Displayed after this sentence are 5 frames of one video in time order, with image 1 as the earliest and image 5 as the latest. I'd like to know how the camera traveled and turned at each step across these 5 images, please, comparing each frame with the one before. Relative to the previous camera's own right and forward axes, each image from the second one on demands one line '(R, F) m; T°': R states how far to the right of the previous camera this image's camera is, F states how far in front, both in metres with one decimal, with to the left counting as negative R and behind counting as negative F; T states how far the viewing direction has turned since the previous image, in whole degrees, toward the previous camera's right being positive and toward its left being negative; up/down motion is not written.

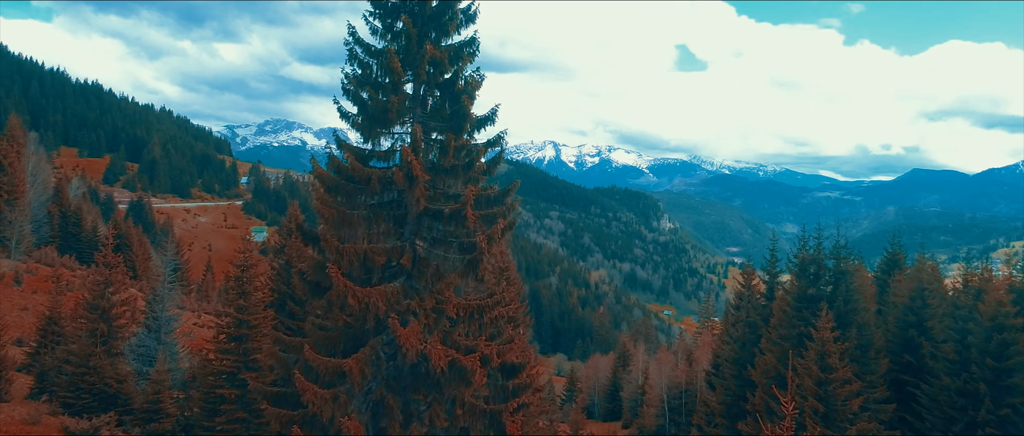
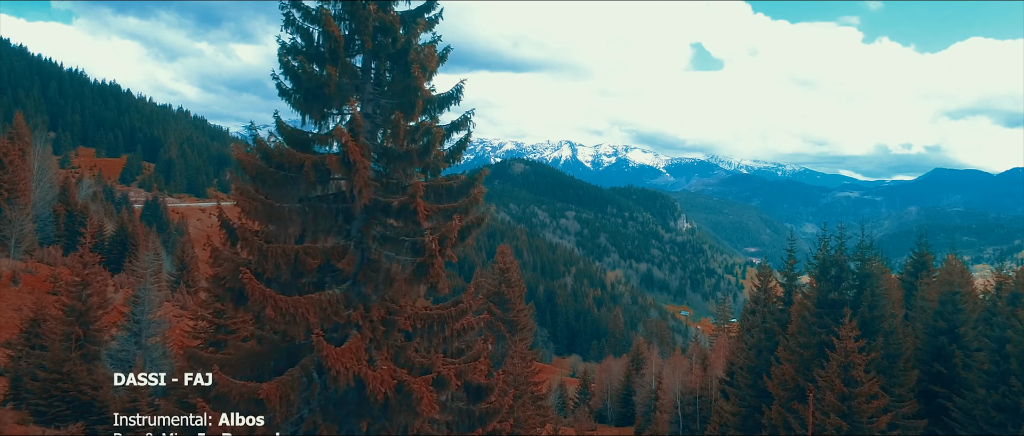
(+1.0, +1.8) m; -2°
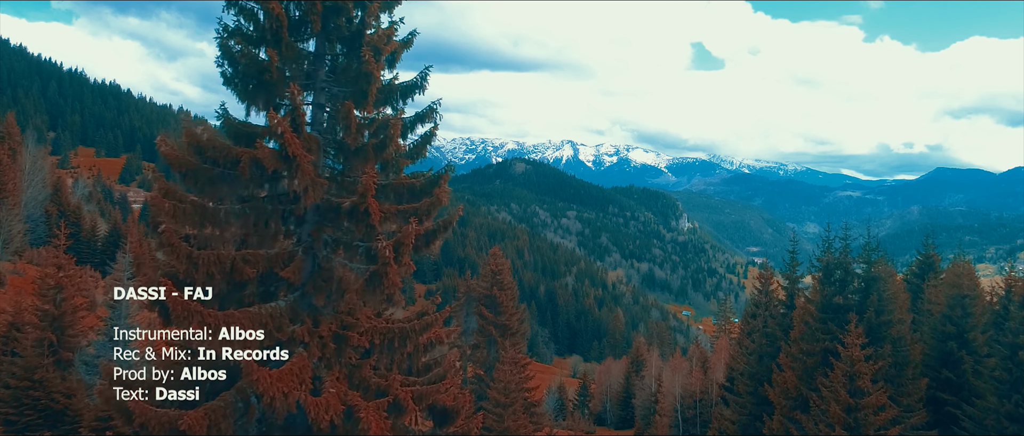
(+0.6, +1.1) m; 0°
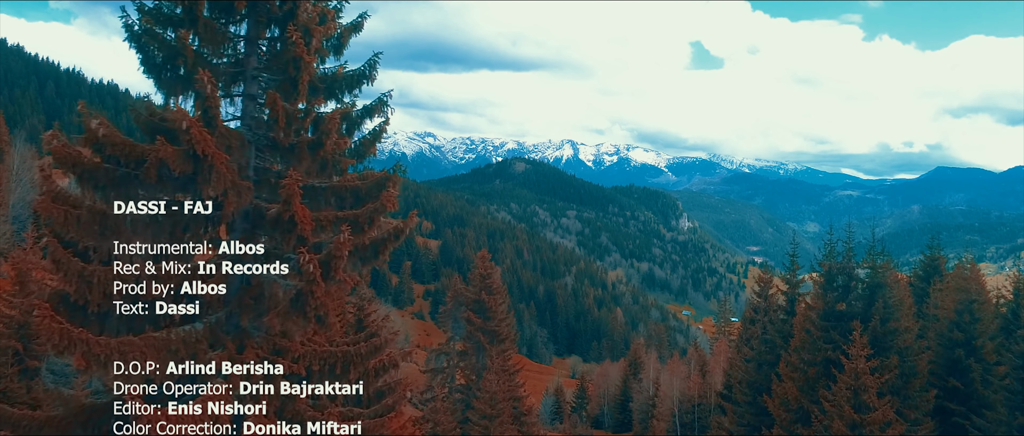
(+0.7, +1.2) m; 0°
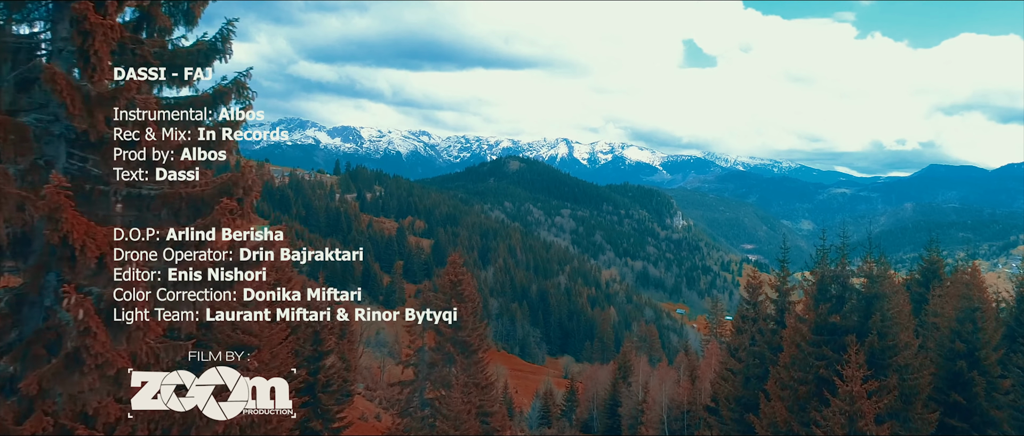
(+1.4, +2.1) m; +1°
